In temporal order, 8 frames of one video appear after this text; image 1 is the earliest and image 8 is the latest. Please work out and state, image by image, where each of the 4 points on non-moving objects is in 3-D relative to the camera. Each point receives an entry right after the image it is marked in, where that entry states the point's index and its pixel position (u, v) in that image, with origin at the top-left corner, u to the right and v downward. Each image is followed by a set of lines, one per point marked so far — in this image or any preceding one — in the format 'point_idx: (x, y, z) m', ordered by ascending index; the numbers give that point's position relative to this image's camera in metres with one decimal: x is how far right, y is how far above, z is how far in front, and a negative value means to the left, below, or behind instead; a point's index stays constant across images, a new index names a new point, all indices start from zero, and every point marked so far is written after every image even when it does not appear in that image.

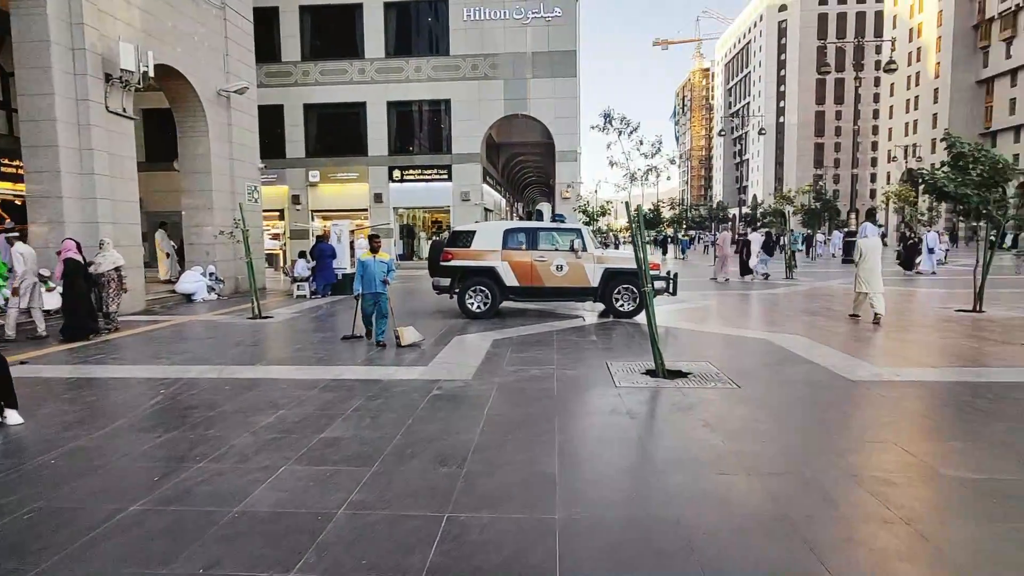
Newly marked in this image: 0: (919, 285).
0: (+12.1, +0.1, +17.3) m
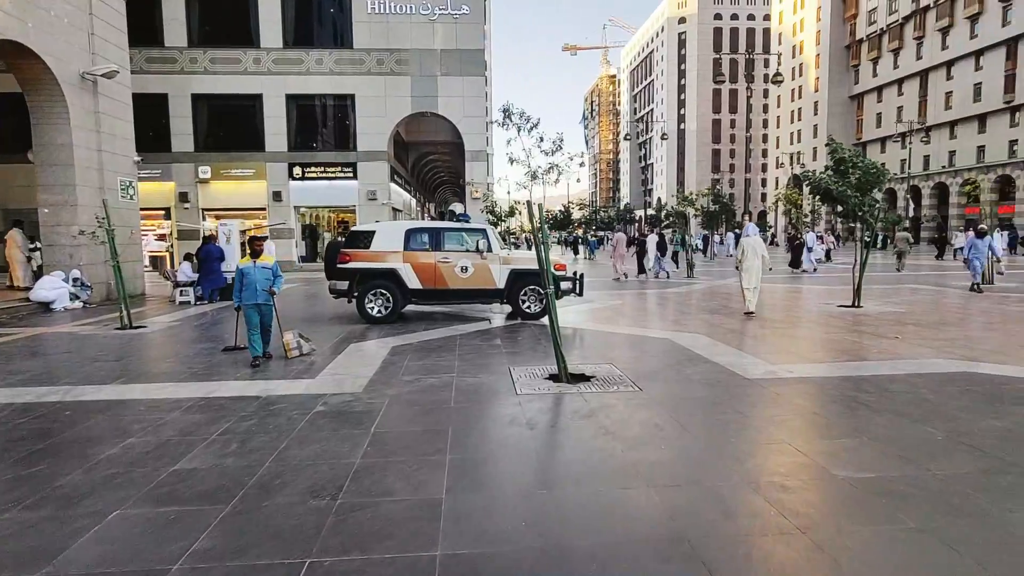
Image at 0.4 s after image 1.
0: (+9.3, +0.2, +18.5) m
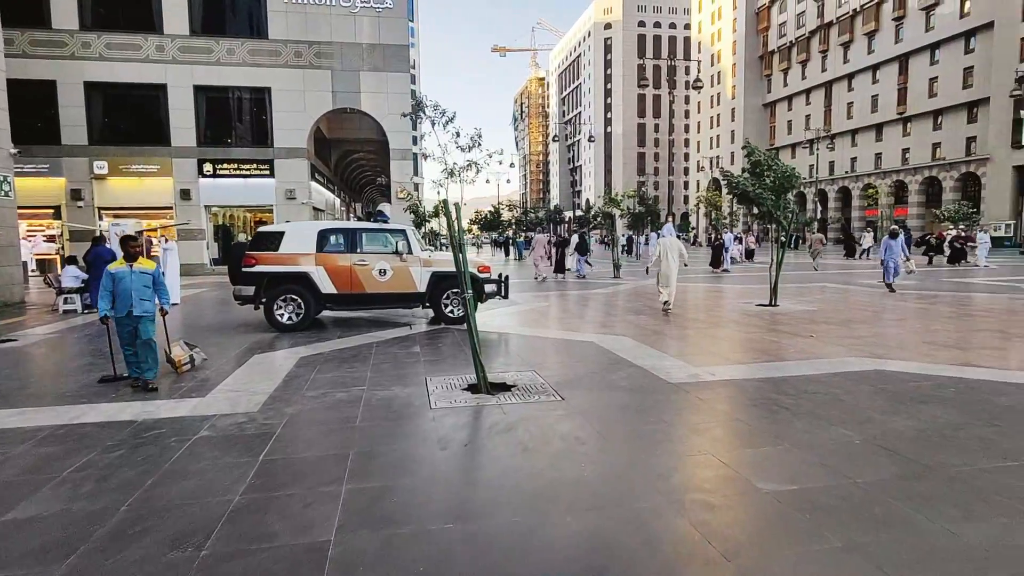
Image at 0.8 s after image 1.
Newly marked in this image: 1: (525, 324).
0: (+7.0, +0.2, +19.1) m
1: (+0.2, -0.7, +11.2) m
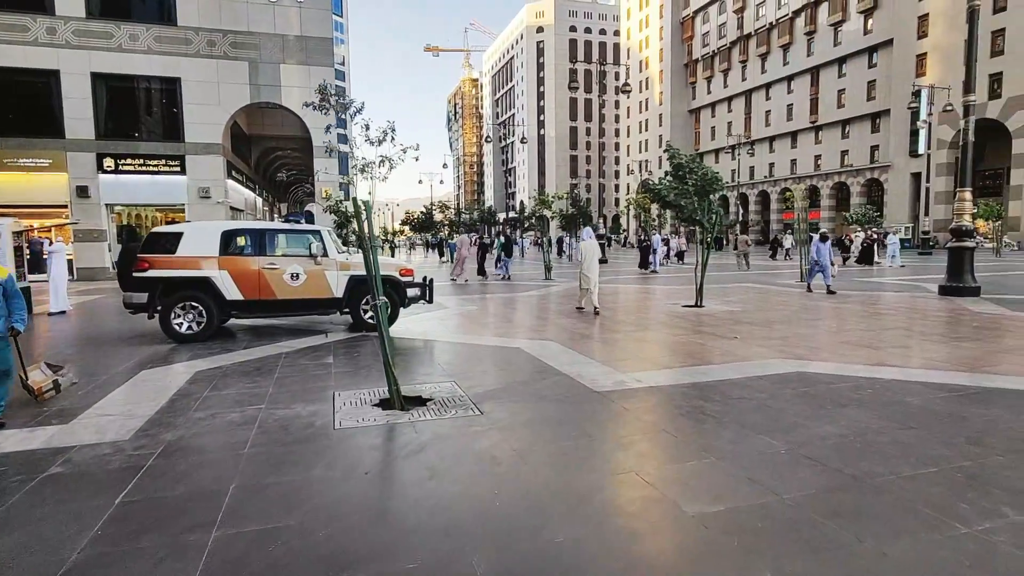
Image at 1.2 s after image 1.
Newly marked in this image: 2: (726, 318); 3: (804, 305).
0: (+4.7, +0.2, +19.3) m
1: (-1.1, -0.8, +10.7) m
2: (+4.1, -0.6, +11.2) m
3: (+6.7, -0.4, +13.4) m
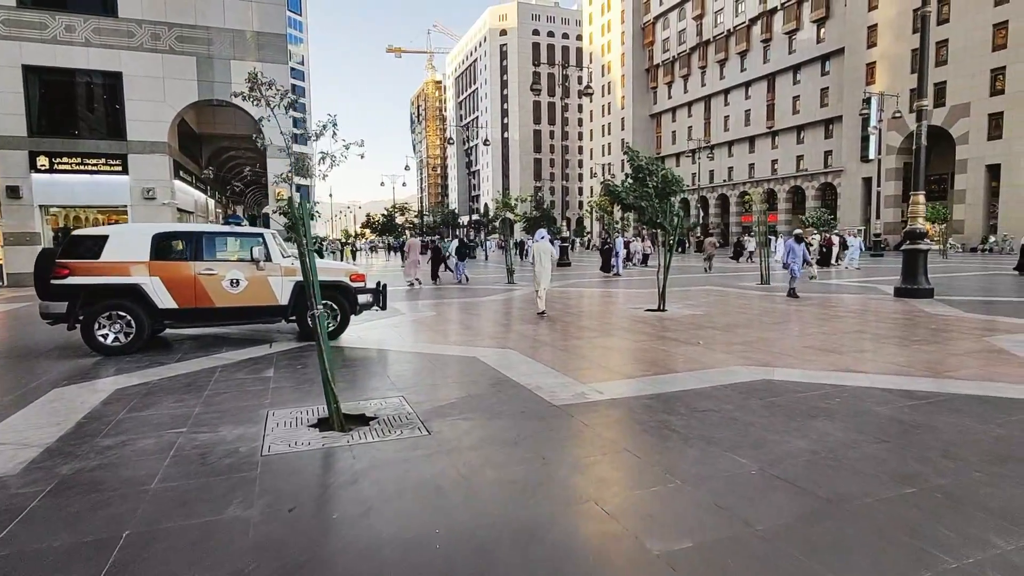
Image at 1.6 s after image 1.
0: (+3.4, +0.1, +19.1) m
1: (-1.9, -0.9, +10.2) m
2: (+3.3, -0.6, +11.0) m
3: (+5.8, -0.5, +13.3) m
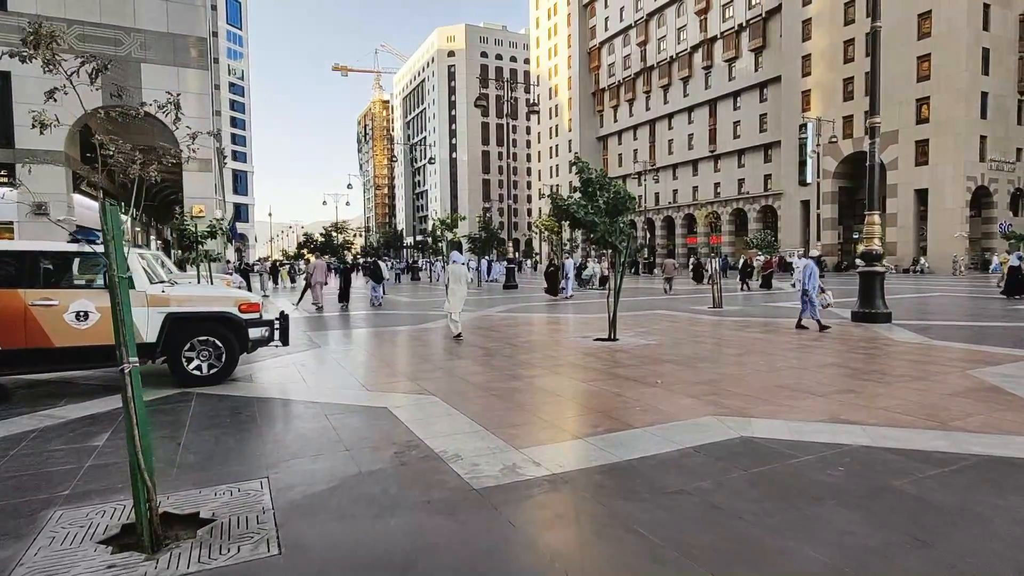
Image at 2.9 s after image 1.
0: (+1.6, -0.7, +17.8) m
1: (-2.9, -1.3, +8.5) m
2: (+2.2, -1.1, +9.7) m
3: (+4.4, -1.0, +12.2) m
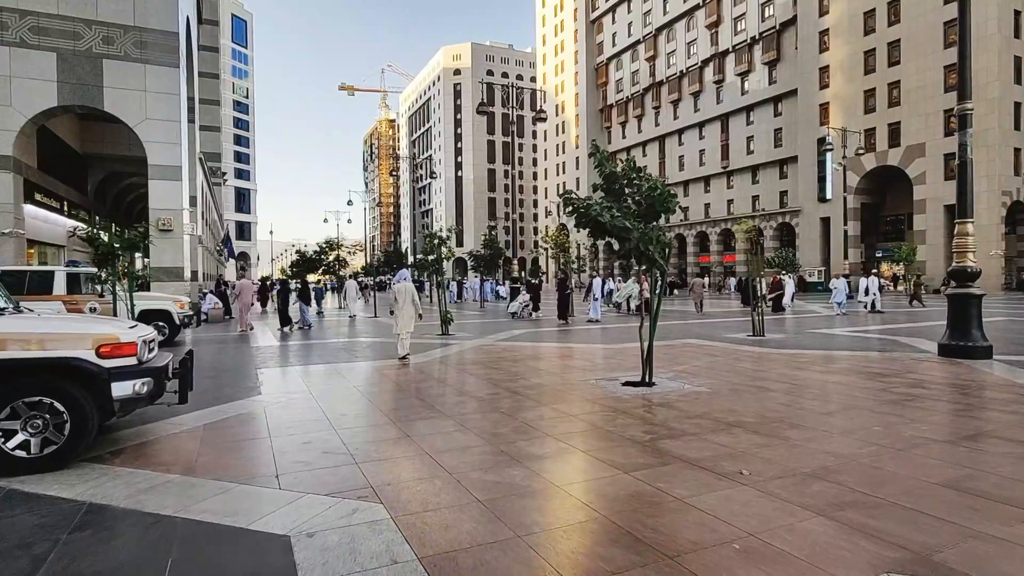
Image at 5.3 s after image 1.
0: (+1.7, -1.3, +15.0) m
1: (-2.9, -1.6, +5.7) m
2: (+2.2, -1.5, +6.9) m
3: (+4.5, -1.5, +9.4) m
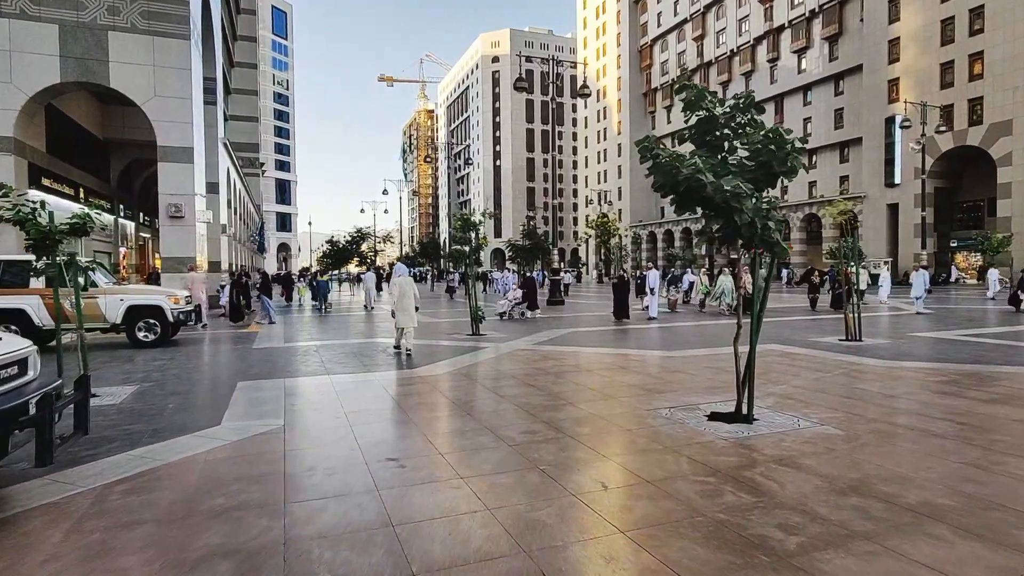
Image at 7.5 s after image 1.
0: (+2.6, -1.2, +12.6) m
1: (-2.7, -1.6, +3.6) m
2: (+2.5, -1.5, +4.4) m
3: (+5.0, -1.4, +6.8) m
